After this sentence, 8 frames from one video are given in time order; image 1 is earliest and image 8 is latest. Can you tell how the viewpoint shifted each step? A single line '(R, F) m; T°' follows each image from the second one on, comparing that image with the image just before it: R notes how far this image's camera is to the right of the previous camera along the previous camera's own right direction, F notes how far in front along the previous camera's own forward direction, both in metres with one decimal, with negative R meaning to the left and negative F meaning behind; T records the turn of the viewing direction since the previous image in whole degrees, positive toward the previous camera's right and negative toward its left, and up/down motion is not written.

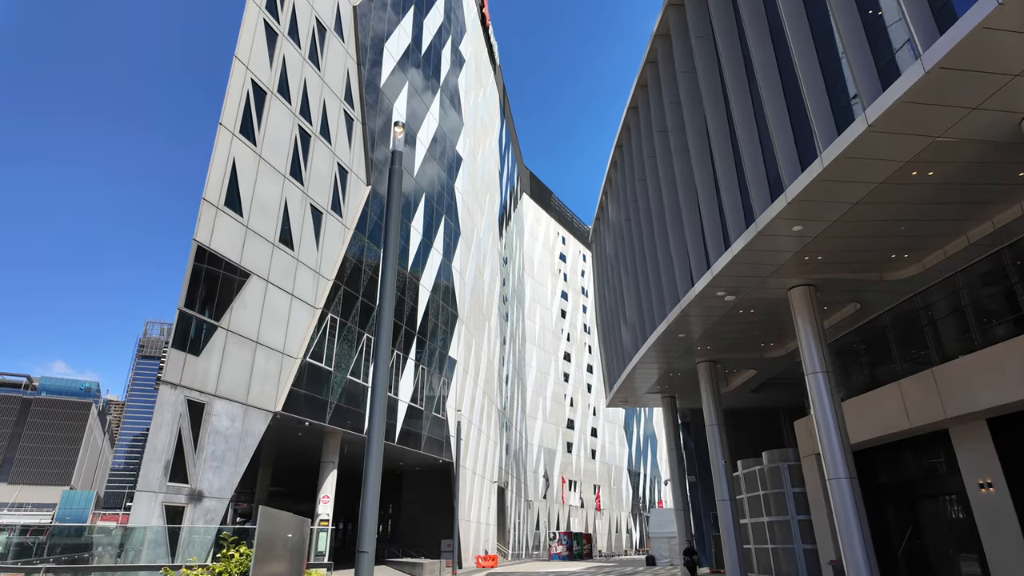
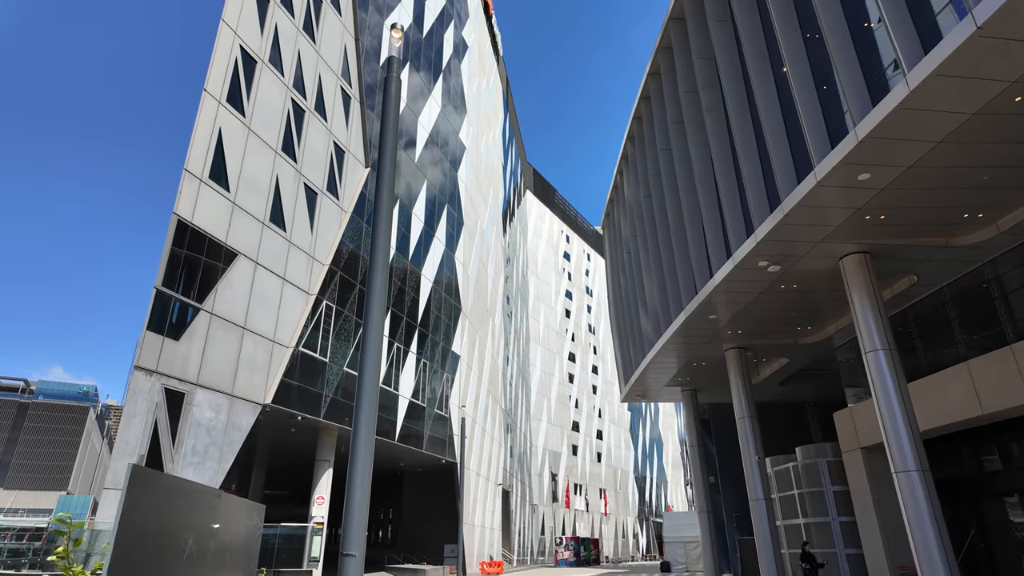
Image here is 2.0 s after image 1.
(-0.3, +1.9) m; 0°
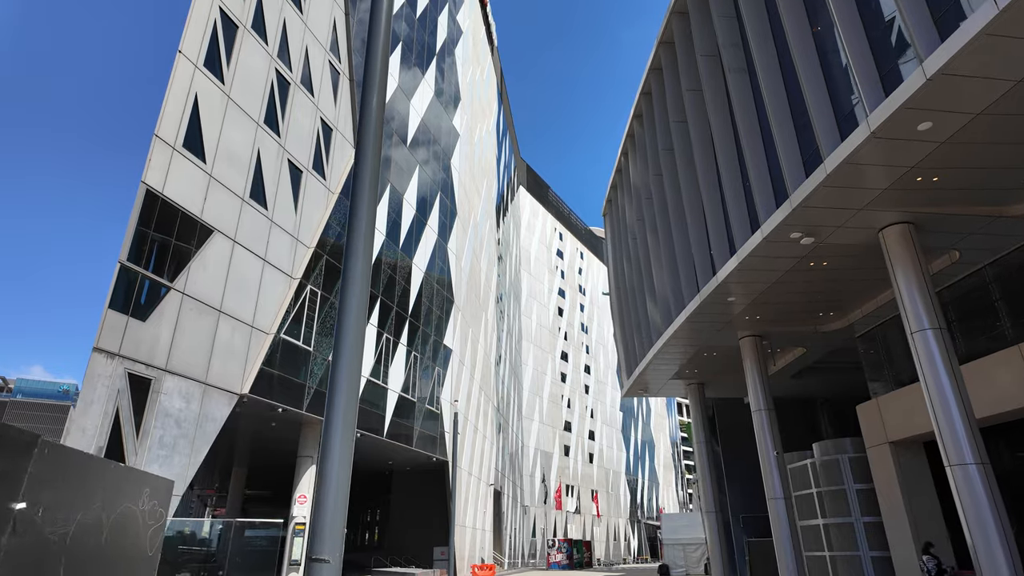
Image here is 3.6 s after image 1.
(-0.3, +1.5) m; +1°
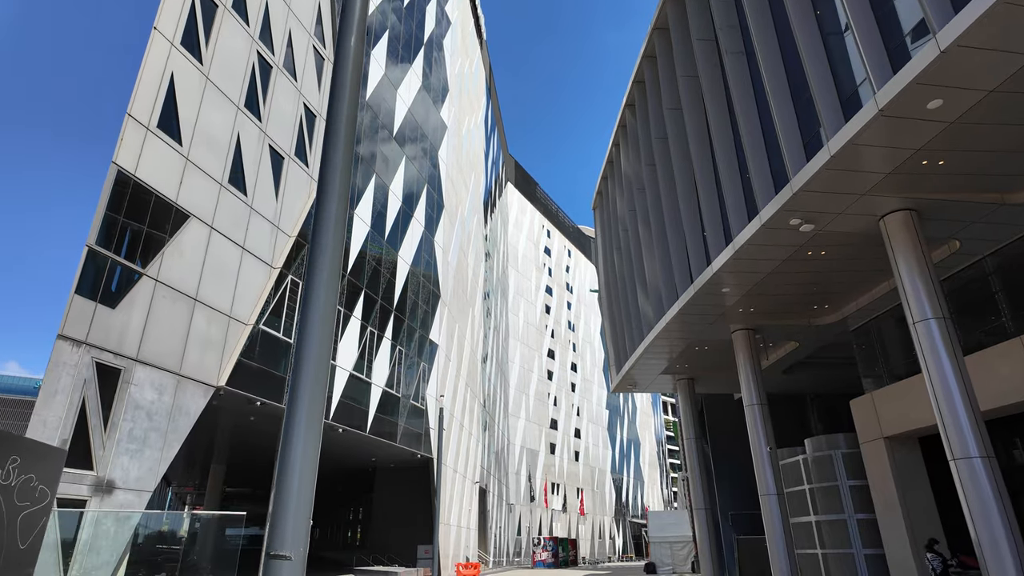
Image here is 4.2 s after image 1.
(-0.1, +0.6) m; +1°
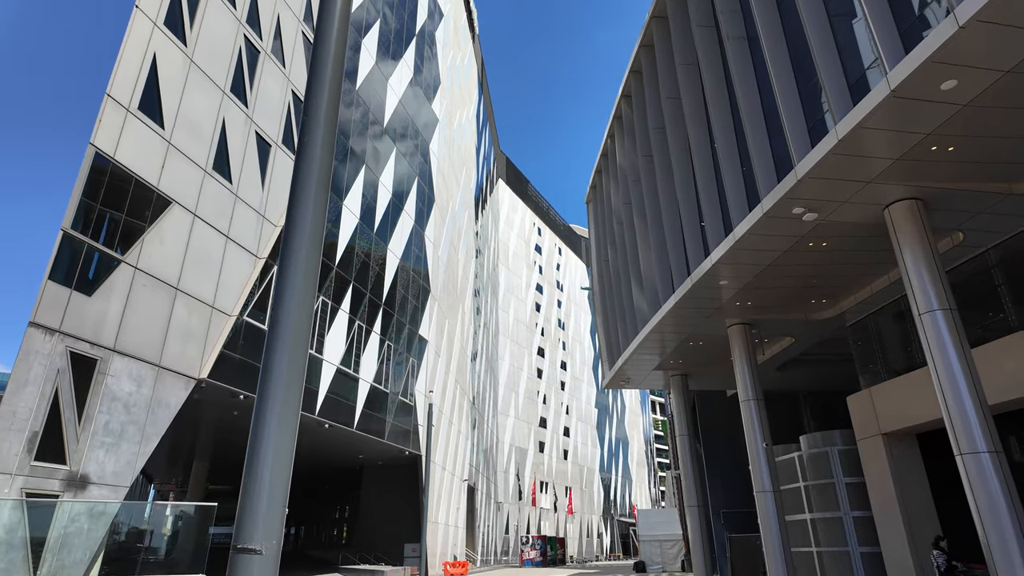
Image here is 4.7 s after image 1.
(-0.1, +0.4) m; +1°
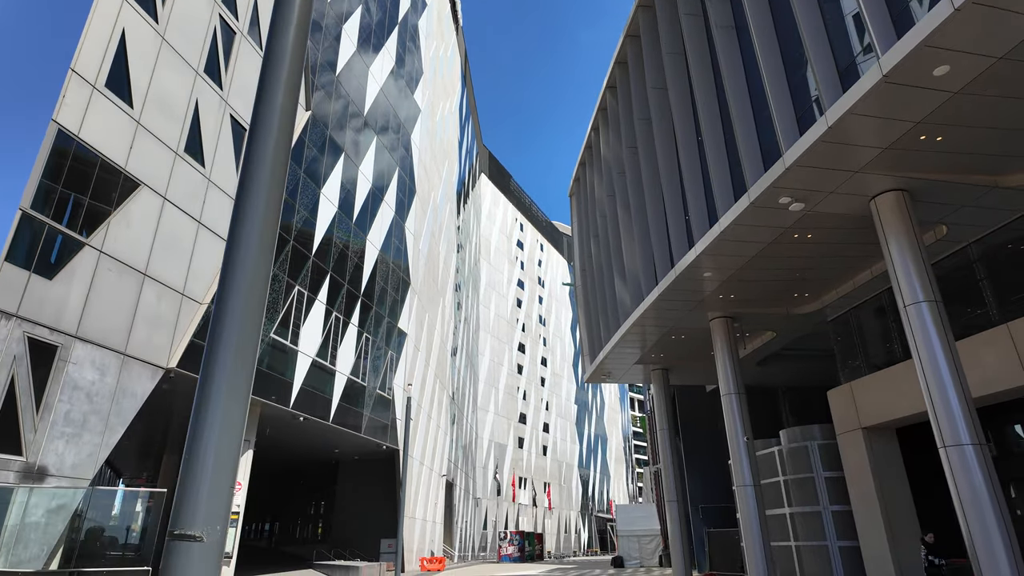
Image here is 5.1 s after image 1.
(0.0, +0.3) m; +2°
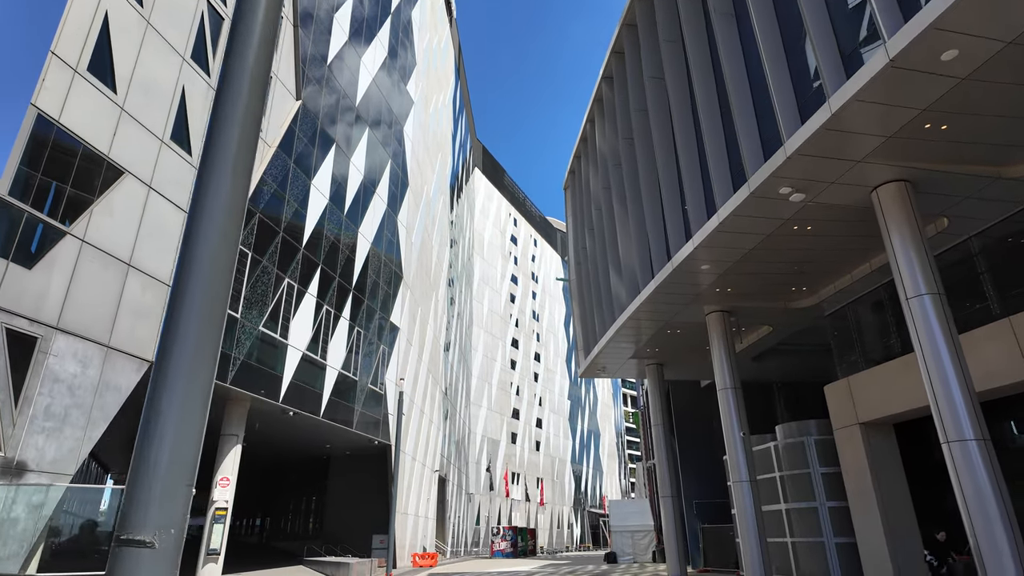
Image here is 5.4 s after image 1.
(0.0, +0.3) m; +1°
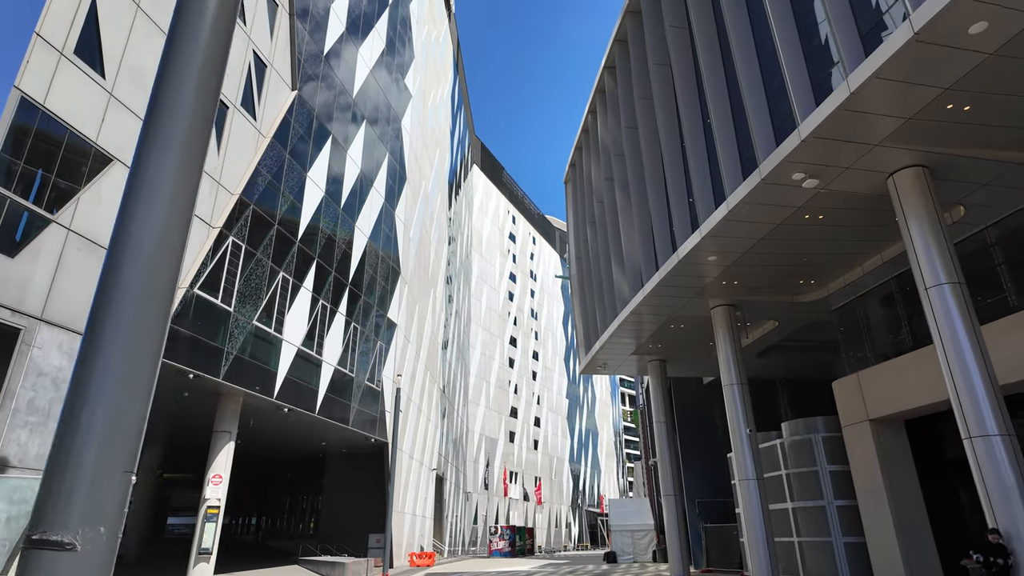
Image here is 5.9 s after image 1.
(-0.1, +0.5) m; 0°
